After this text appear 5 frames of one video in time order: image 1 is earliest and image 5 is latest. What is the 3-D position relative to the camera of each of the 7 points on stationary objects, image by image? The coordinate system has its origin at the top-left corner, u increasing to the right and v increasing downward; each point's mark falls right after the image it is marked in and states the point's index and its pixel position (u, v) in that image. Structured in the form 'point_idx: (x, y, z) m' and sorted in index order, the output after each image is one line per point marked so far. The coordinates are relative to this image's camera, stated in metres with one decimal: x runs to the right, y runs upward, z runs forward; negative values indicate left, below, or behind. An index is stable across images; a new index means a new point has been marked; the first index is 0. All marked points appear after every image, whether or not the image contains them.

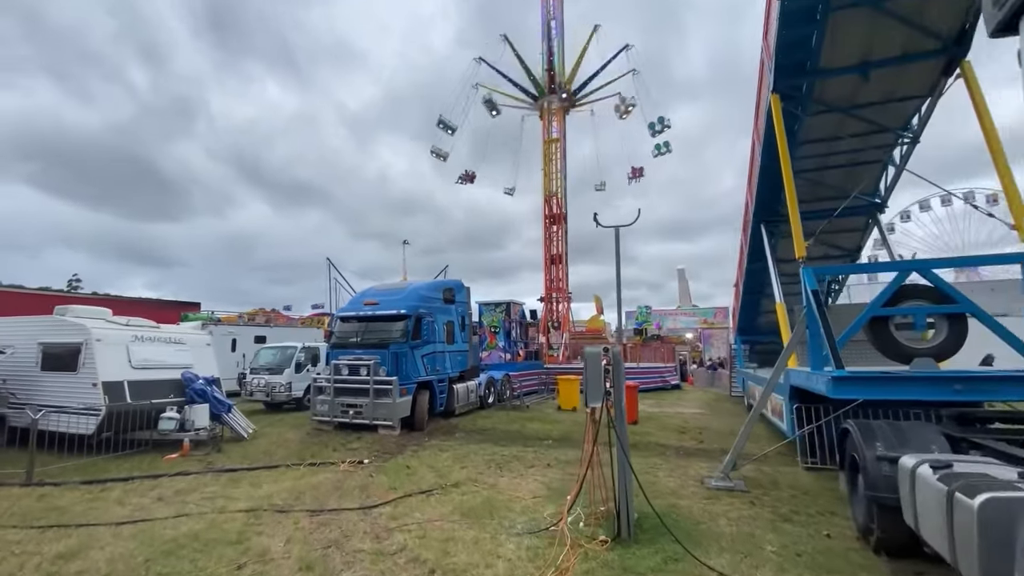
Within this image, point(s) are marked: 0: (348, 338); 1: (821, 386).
0: (-4.1, -1.3, +11.9) m
1: (+3.8, -1.2, +5.9) m
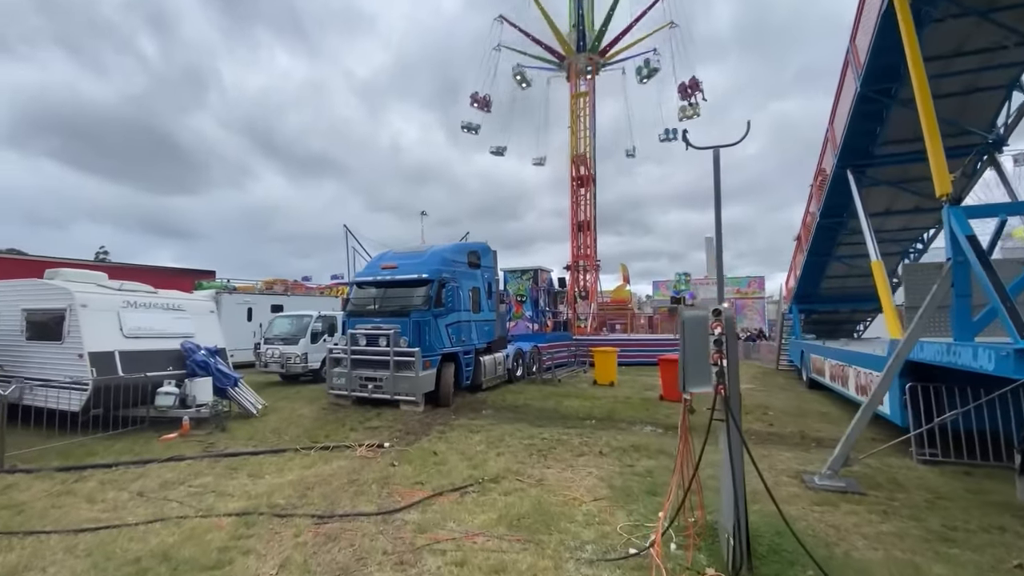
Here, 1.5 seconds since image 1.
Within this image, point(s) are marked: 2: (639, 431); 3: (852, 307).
0: (-3.3, -0.4, +10.7) m
1: (+4.4, -0.7, +4.5) m
2: (+2.1, -2.4, +7.8) m
3: (+10.0, -0.5, +14.1) m
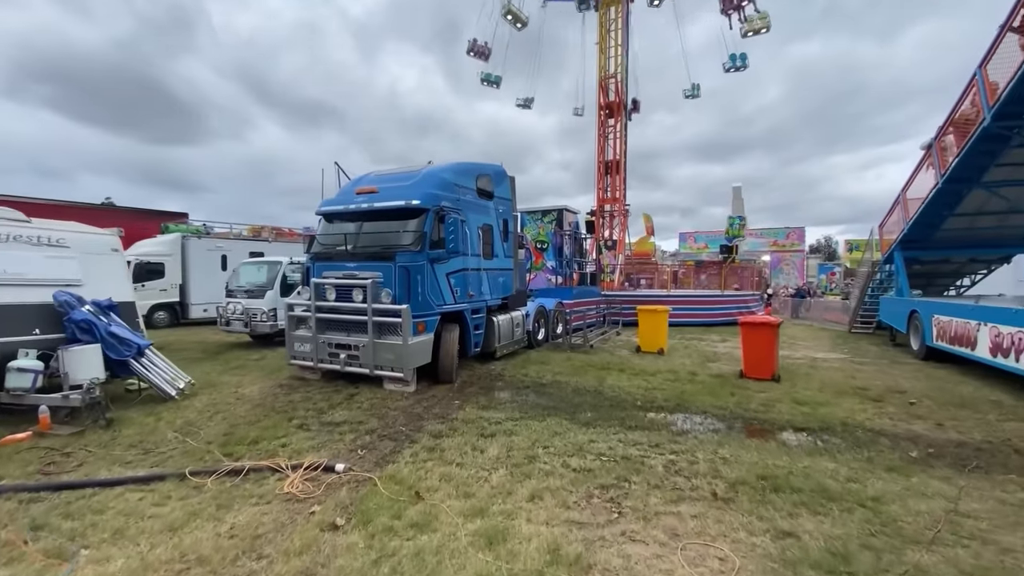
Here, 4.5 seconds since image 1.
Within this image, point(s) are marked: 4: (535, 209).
0: (-2.9, +0.6, +7.8) m
1: (+4.7, -0.2, +1.5) m
2: (+2.4, -1.6, +5.0) m
3: (+10.5, +0.7, +10.9) m
4: (+0.7, +2.6, +15.5) m
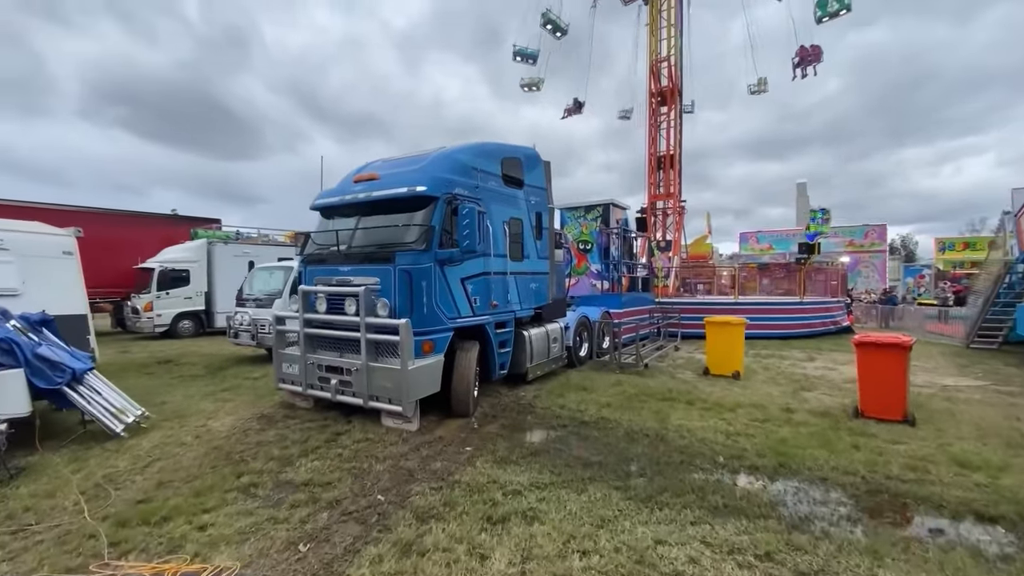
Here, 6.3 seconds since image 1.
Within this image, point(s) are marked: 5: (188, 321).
0: (-2.4, +0.5, +6.4) m
1: (+4.5, -0.2, -0.6) m
2: (+2.6, -1.6, +3.1) m
3: (+11.1, +0.6, +8.3) m
4: (+1.9, +2.4, +13.8) m
5: (-10.4, -1.1, +15.4) m
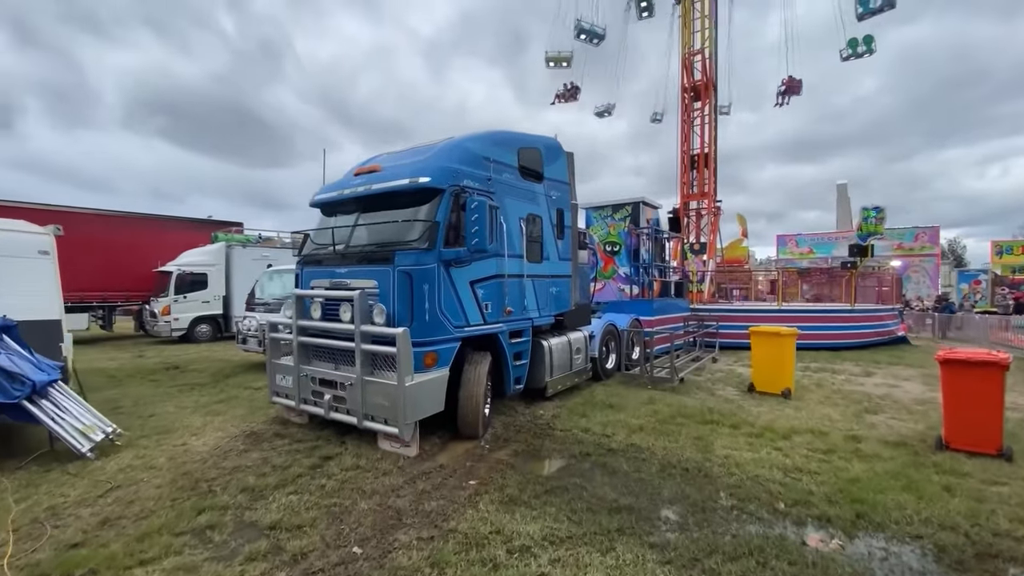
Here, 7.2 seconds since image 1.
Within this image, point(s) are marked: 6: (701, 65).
0: (-2.2, +0.5, +5.8) m
1: (+4.3, -0.2, -1.6) m
2: (+2.6, -1.7, +2.2) m
3: (+11.4, +0.5, +6.9) m
4: (+2.5, +2.2, +13.0) m
5: (-9.7, -1.2, +15.2) m
6: (+7.5, +9.0, +19.3) m
